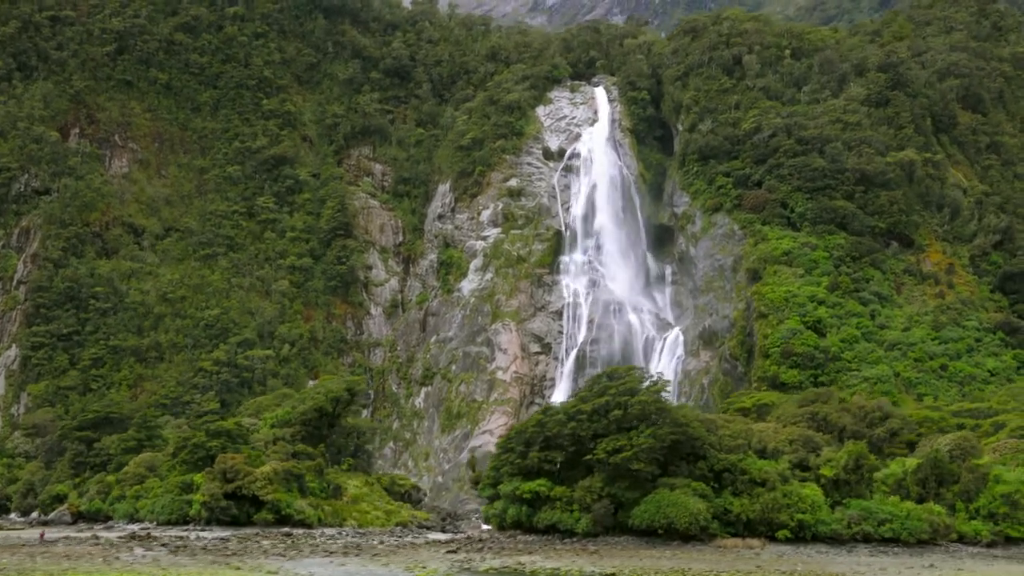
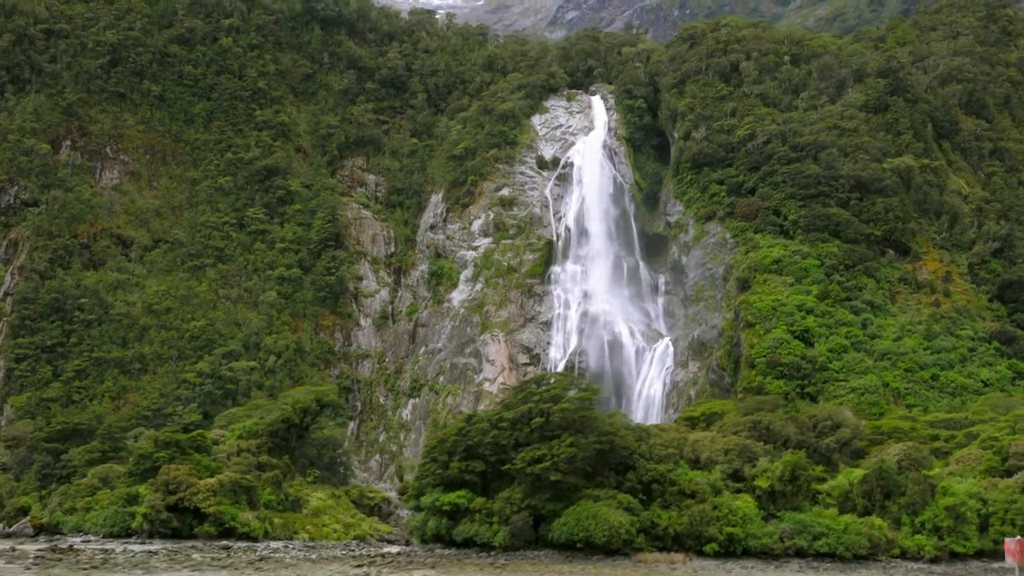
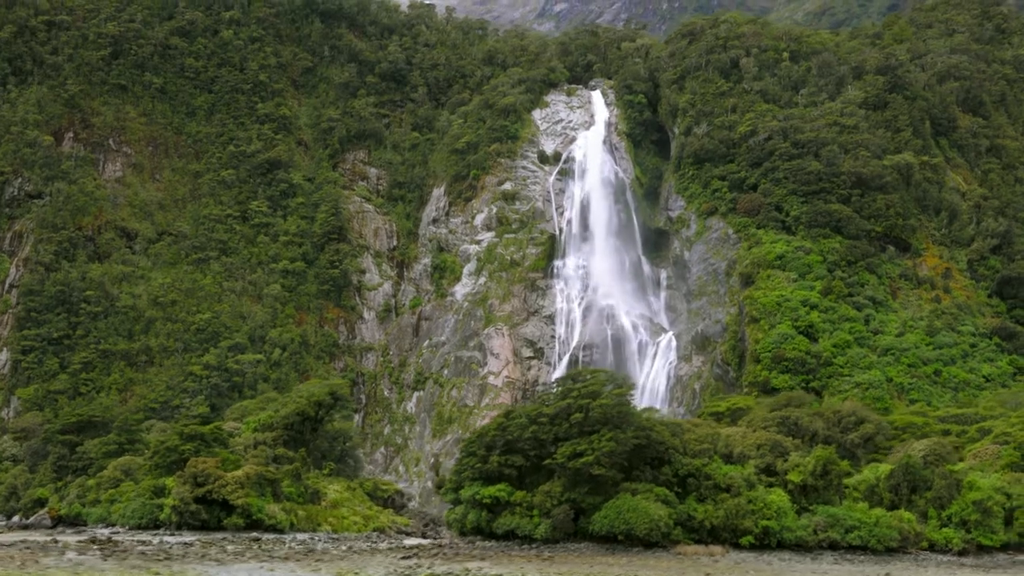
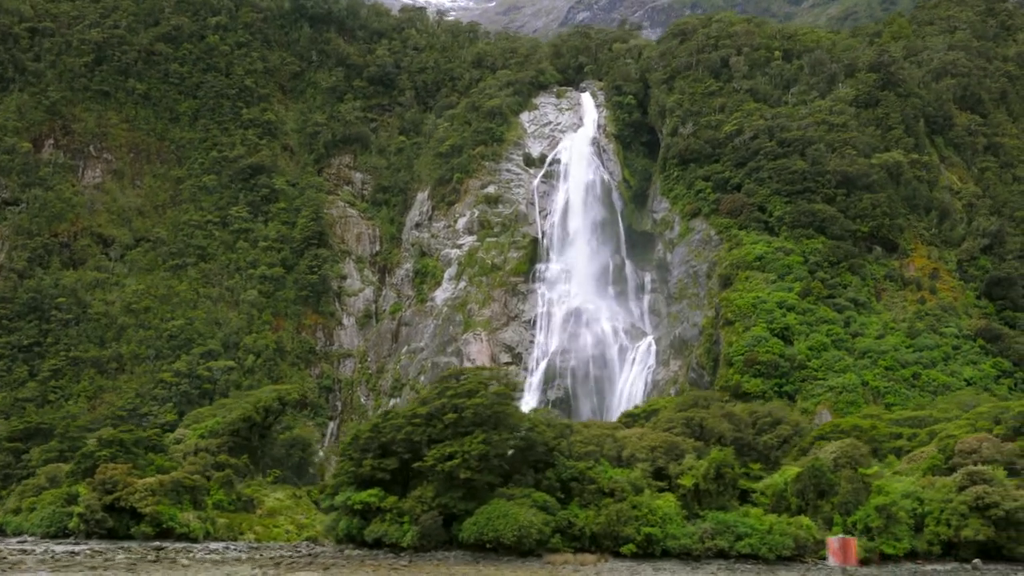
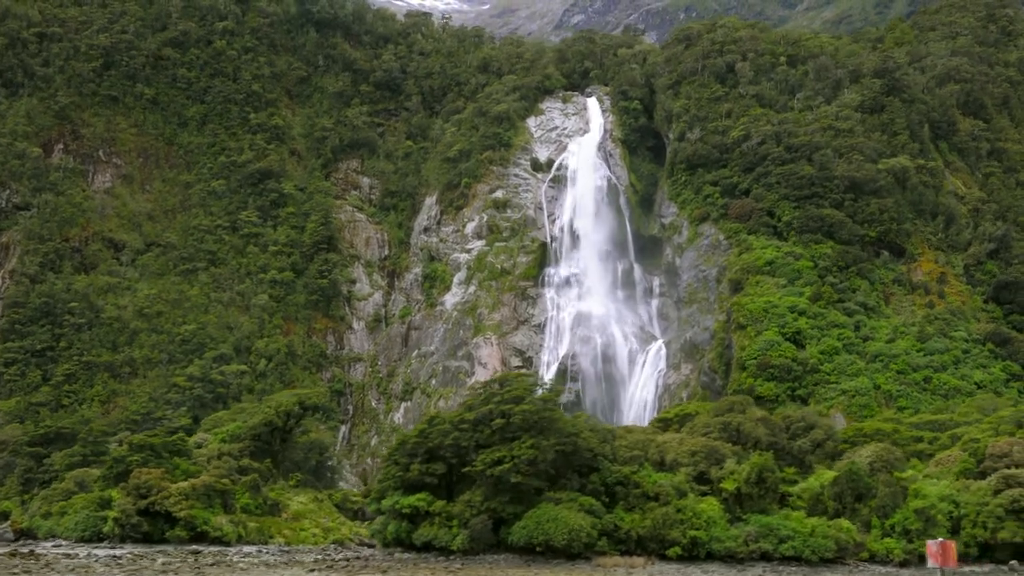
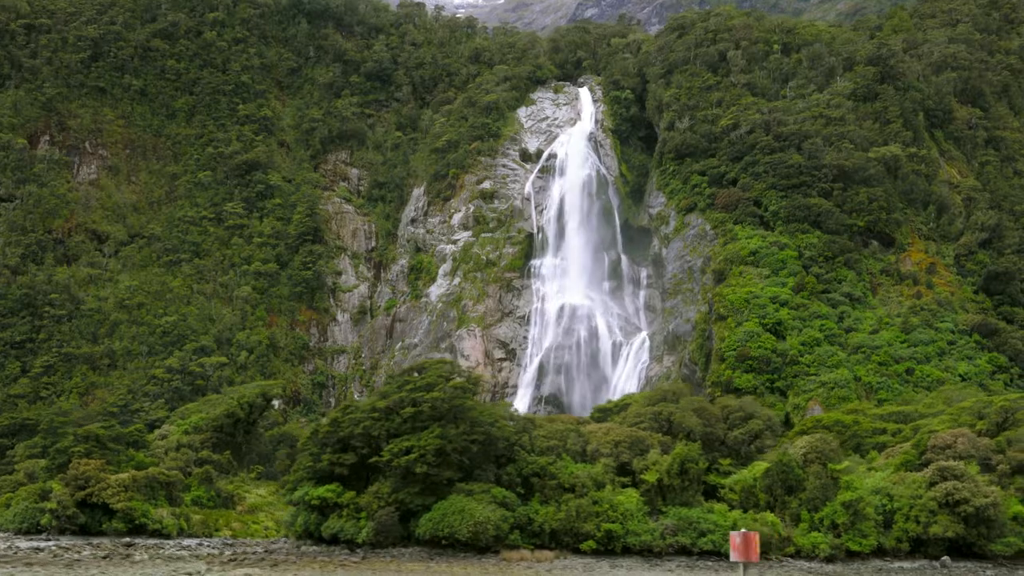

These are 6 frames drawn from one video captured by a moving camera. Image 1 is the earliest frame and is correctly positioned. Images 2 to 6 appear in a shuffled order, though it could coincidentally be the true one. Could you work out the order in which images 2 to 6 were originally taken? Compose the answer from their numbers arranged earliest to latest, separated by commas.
3, 2, 5, 4, 6
